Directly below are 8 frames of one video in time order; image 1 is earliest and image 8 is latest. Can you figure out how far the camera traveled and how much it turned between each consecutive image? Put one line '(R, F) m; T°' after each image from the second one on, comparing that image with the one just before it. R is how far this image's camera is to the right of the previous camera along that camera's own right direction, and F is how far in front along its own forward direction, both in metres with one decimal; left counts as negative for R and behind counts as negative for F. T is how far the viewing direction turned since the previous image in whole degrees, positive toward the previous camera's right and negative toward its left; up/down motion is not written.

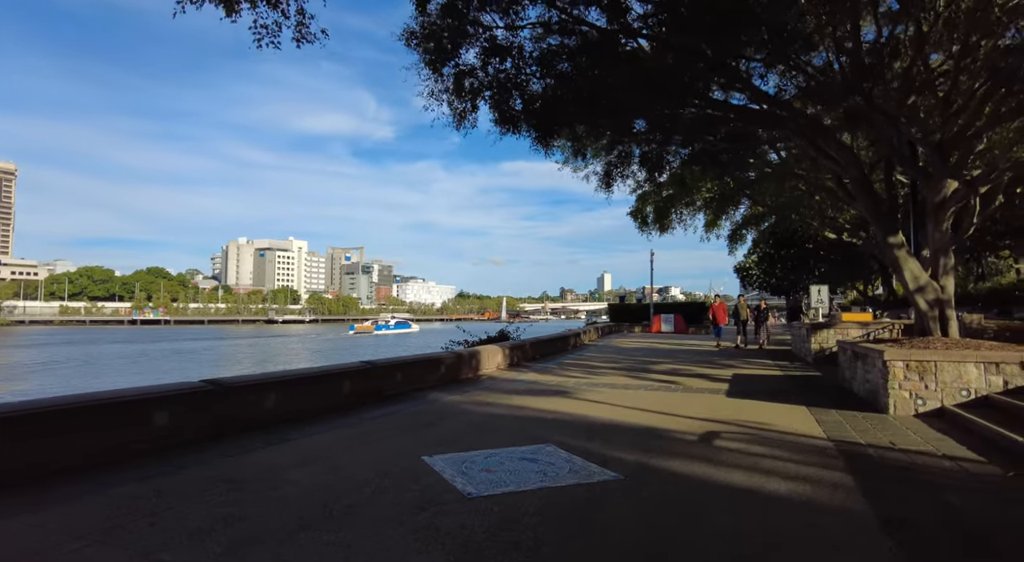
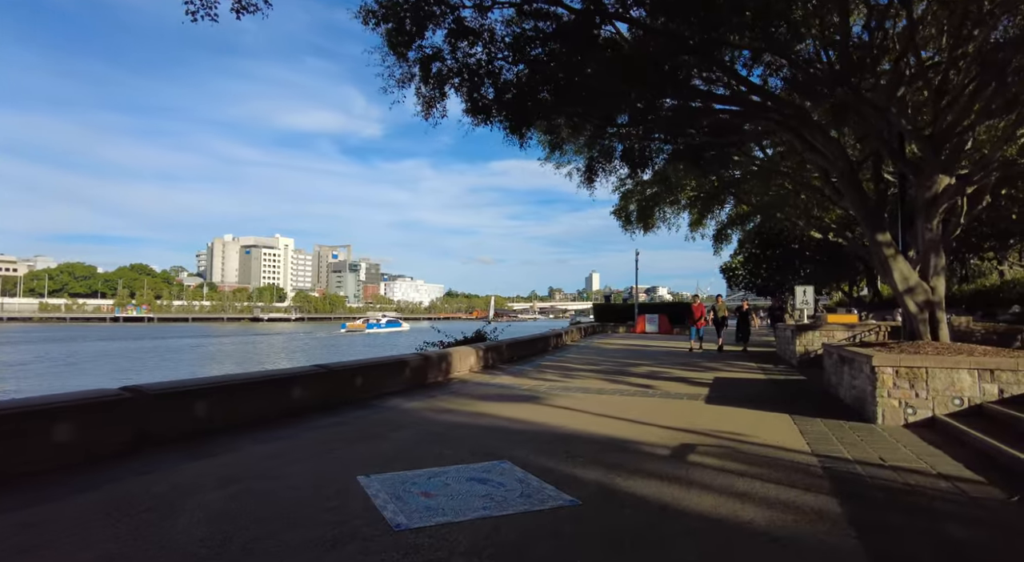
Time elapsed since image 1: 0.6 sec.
(+0.3, +0.6) m; +1°
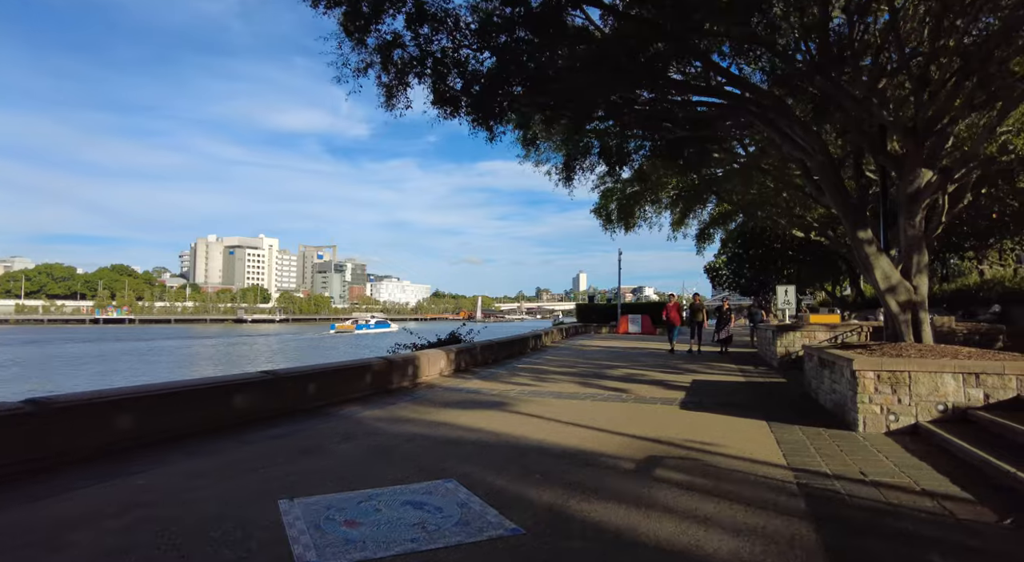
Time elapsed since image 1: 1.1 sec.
(+0.3, +0.5) m; +1°
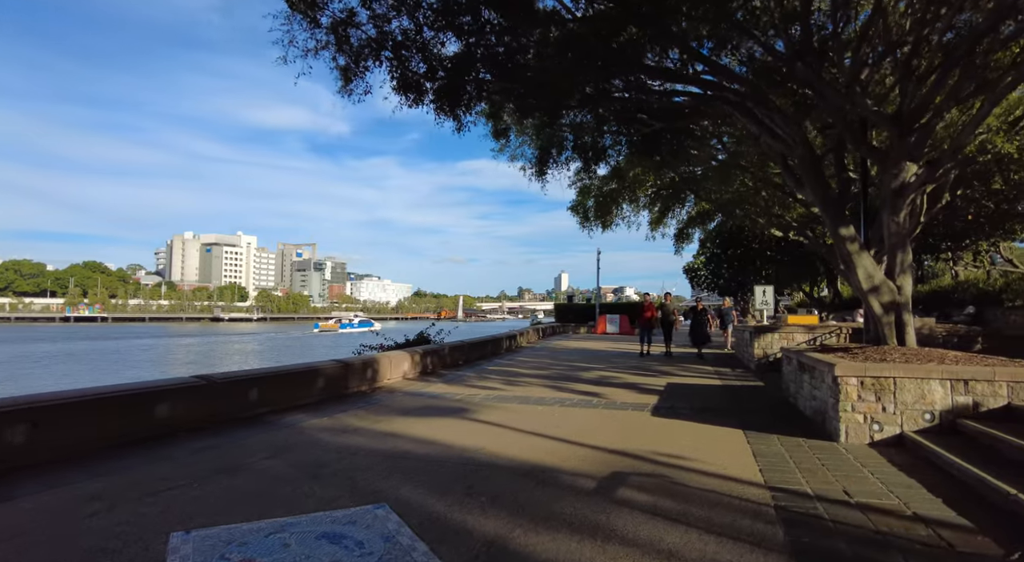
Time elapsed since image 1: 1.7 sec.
(+0.3, +0.6) m; +2°
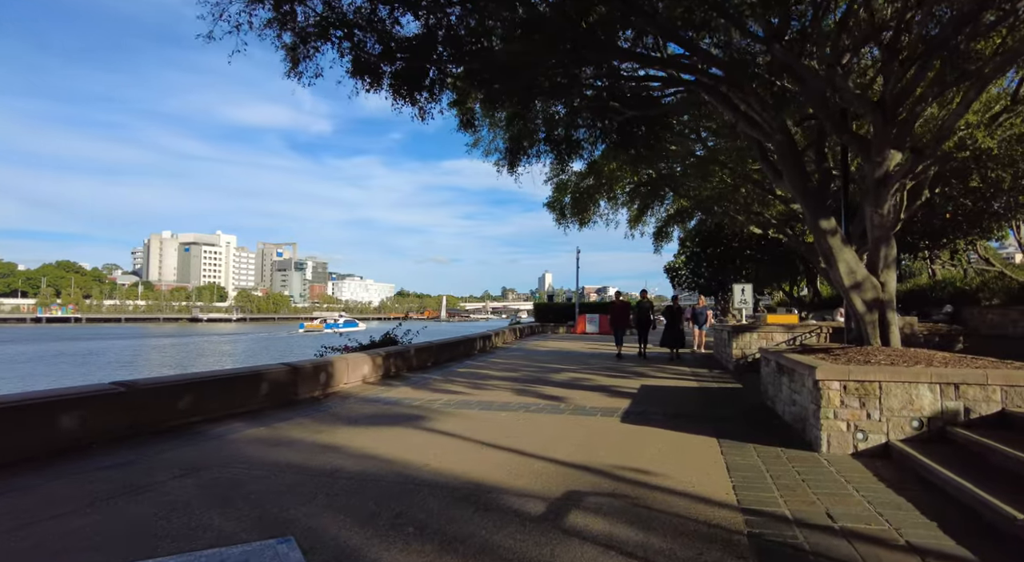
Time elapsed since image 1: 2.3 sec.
(+0.3, +0.6) m; +2°
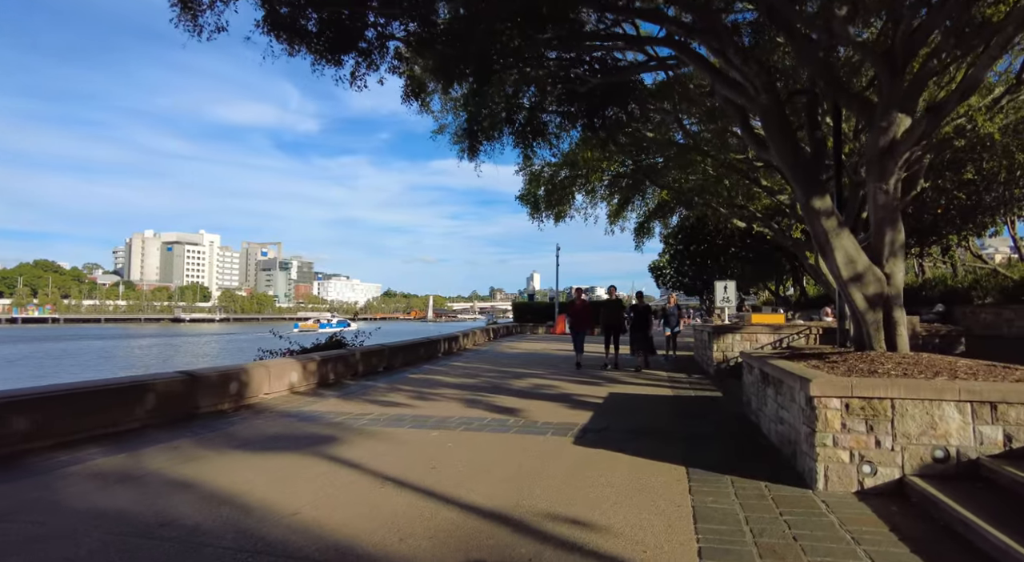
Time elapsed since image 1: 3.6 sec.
(+0.6, +1.2) m; +1°
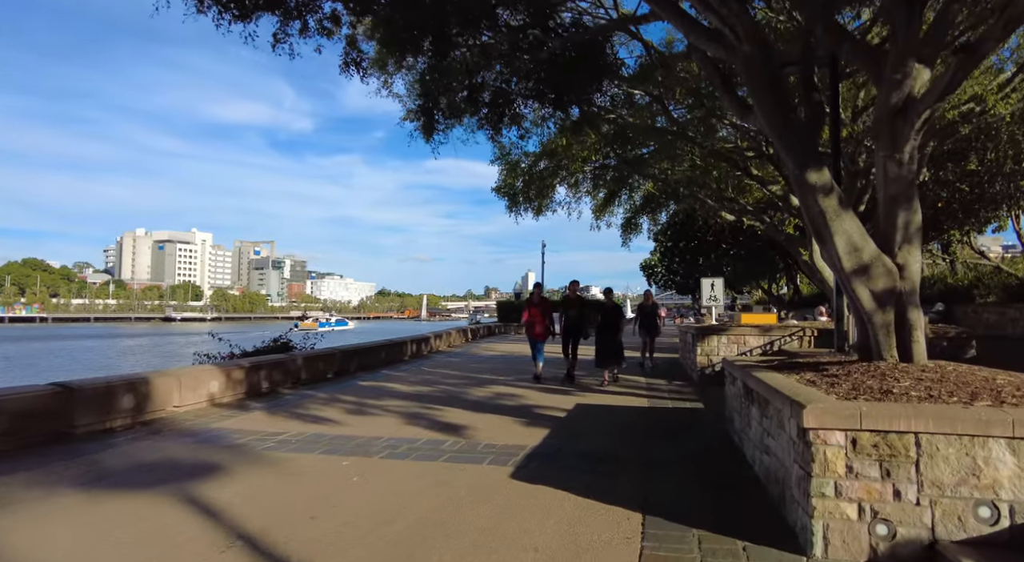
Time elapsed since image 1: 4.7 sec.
(+0.6, +1.1) m; +1°
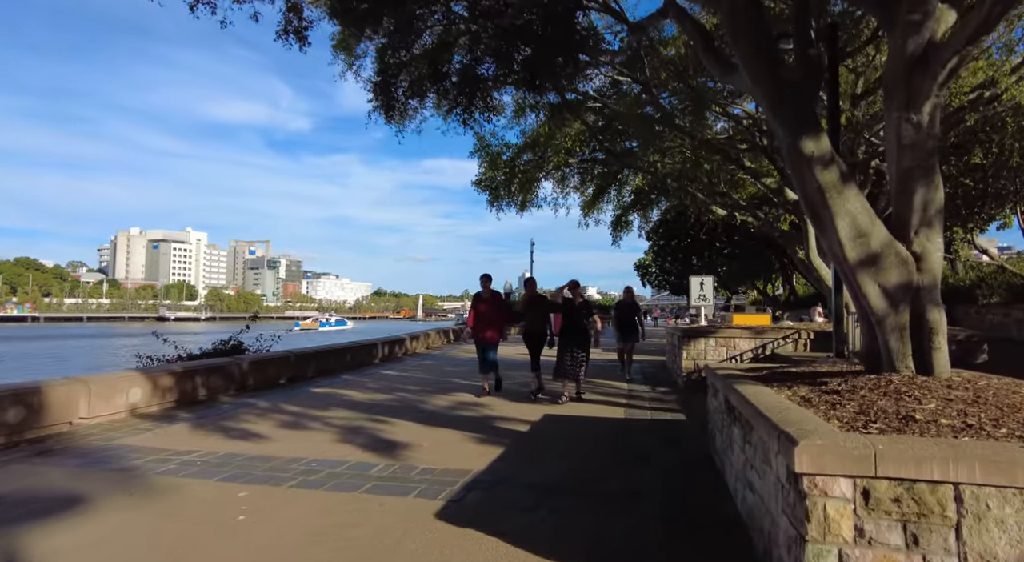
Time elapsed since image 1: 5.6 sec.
(+0.5, +0.9) m; 0°
